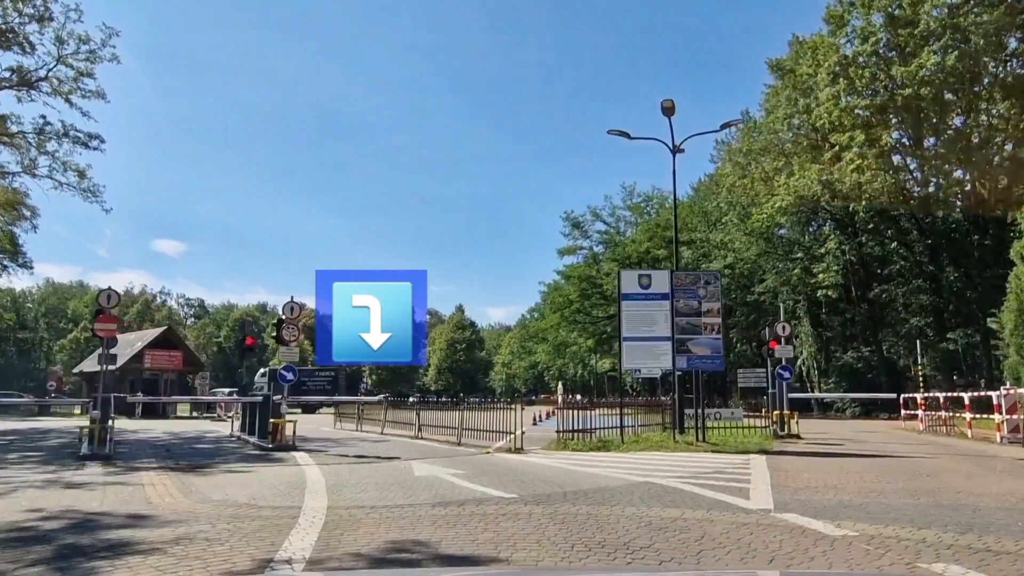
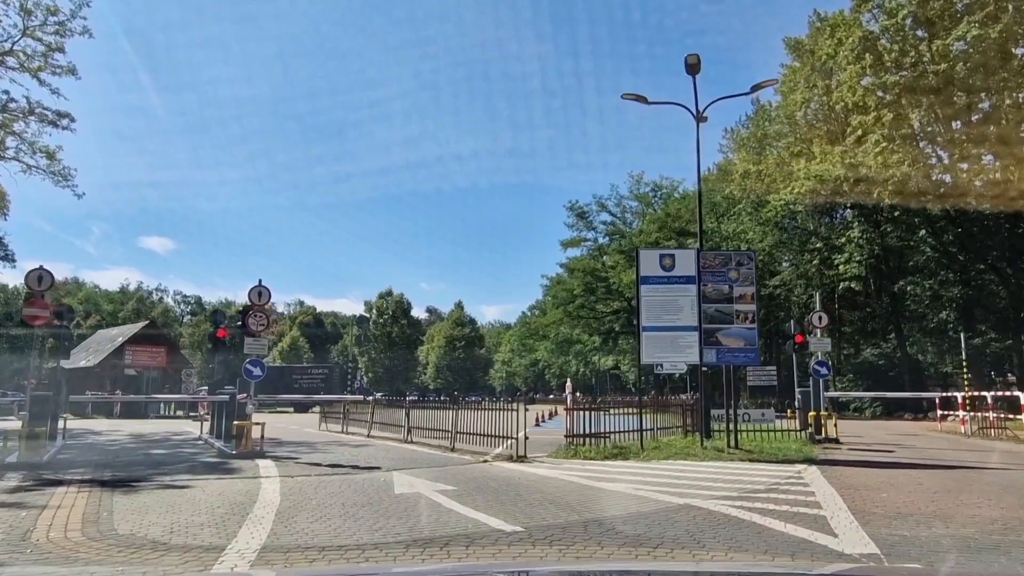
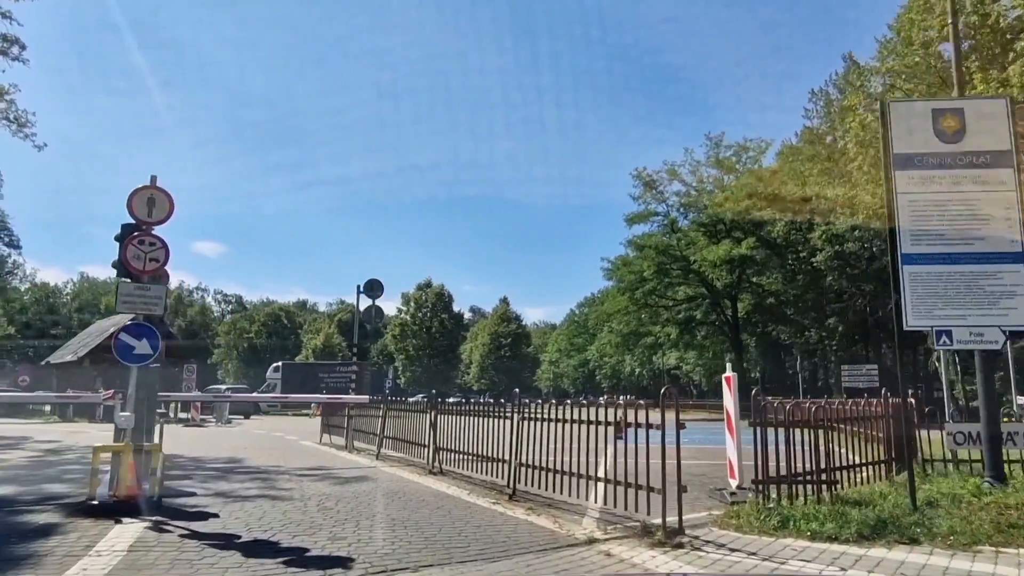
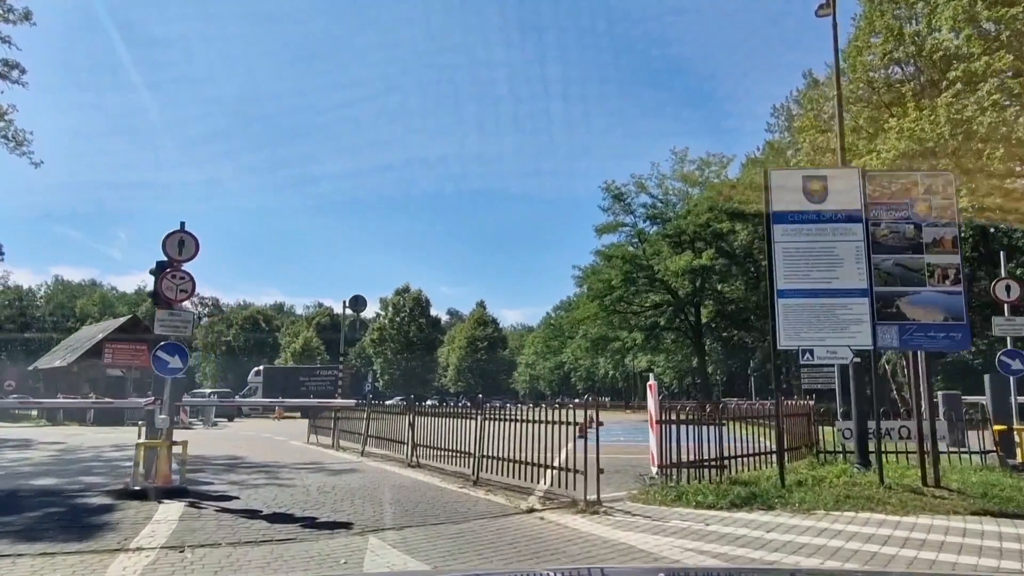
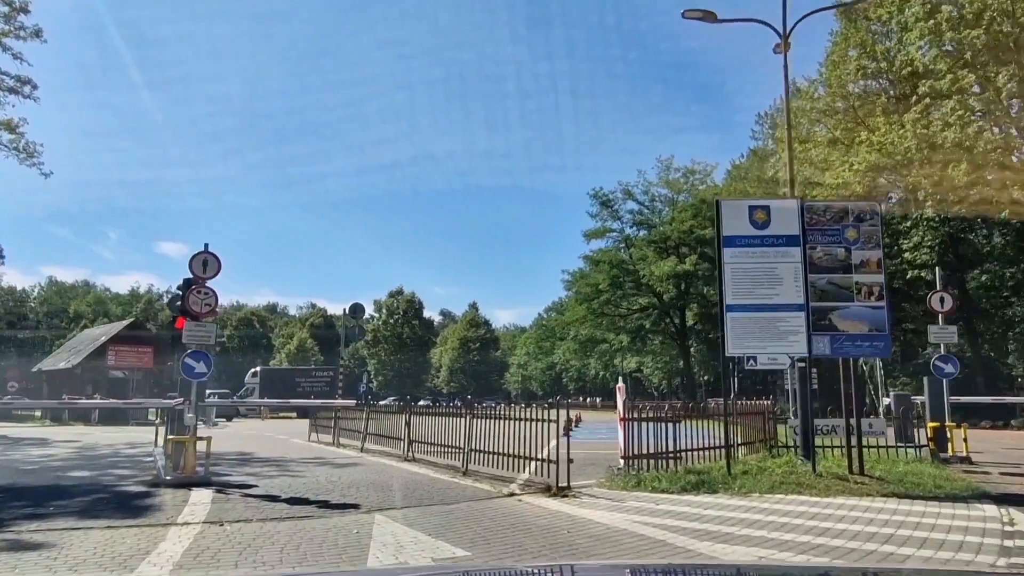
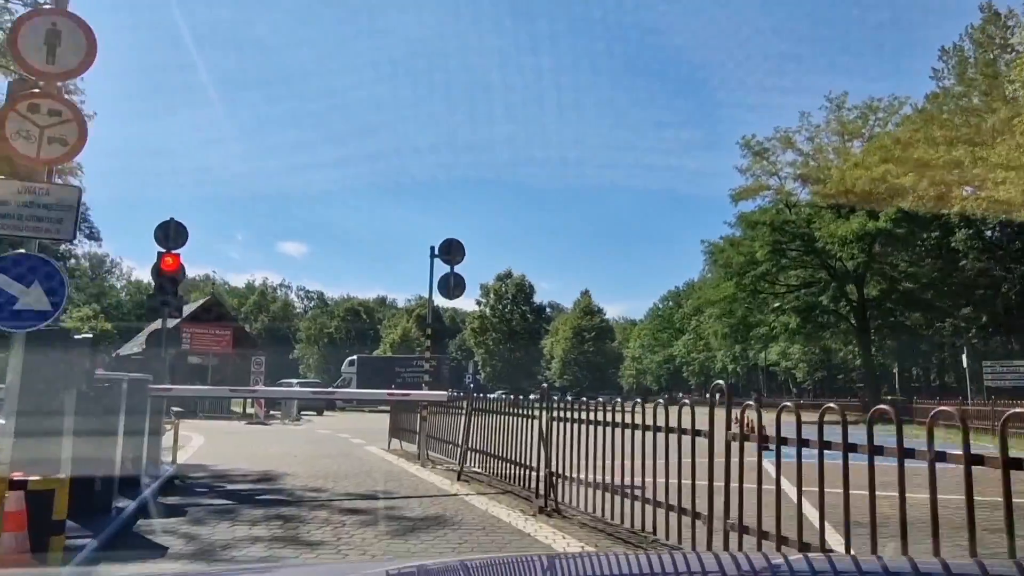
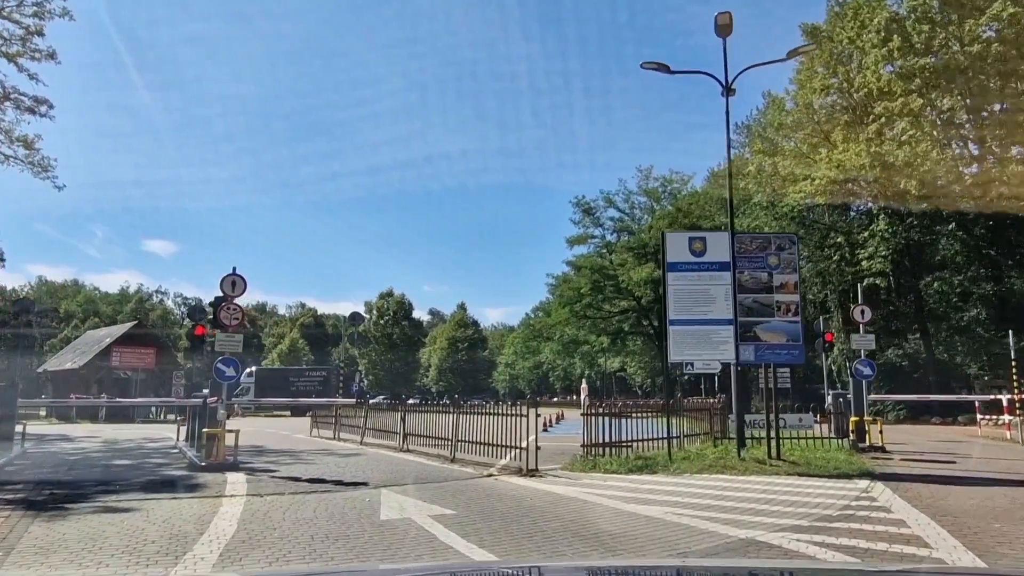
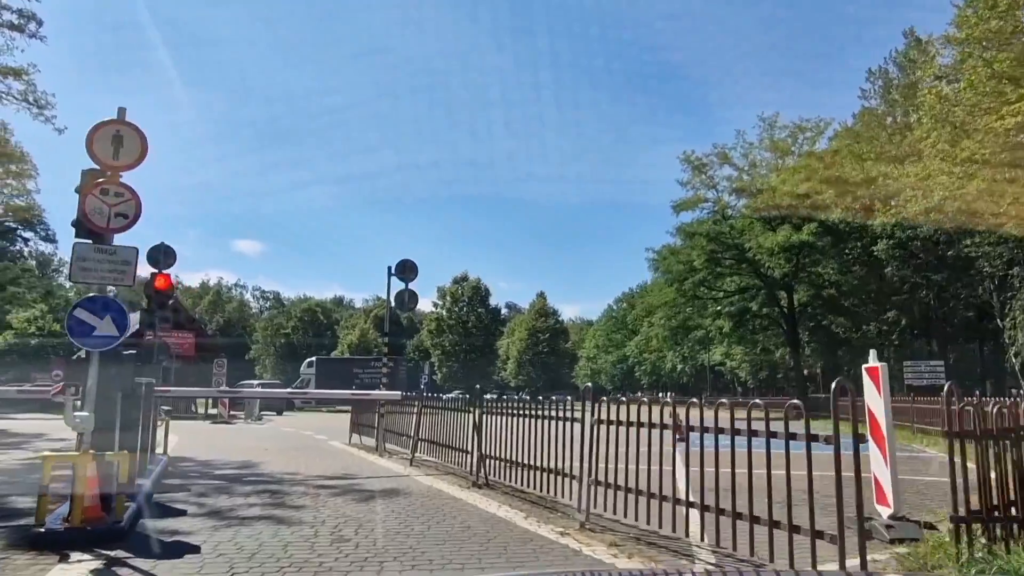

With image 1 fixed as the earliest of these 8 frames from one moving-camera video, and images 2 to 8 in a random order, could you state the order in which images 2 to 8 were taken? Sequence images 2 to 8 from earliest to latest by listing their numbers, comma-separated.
2, 7, 5, 4, 3, 8, 6
